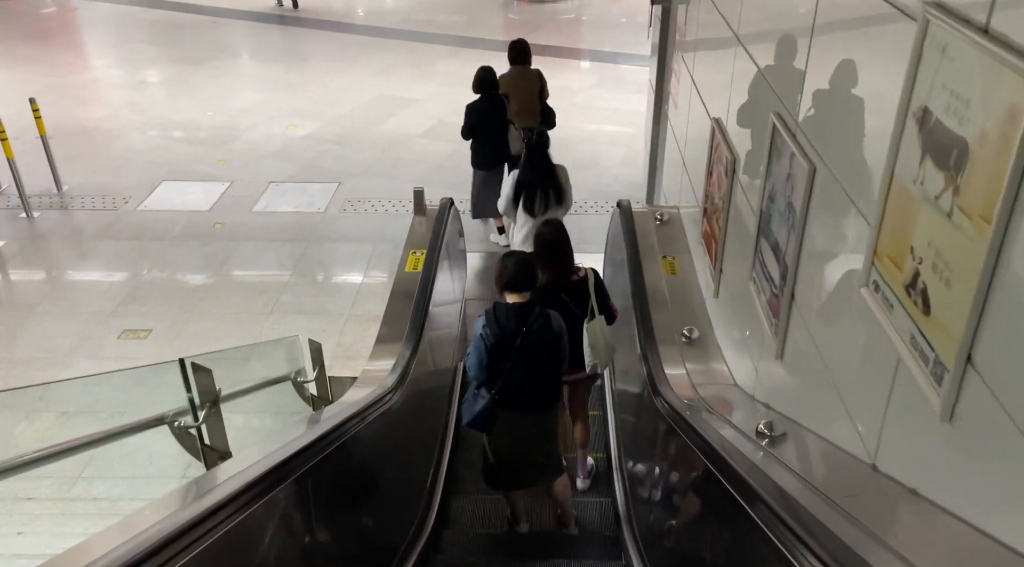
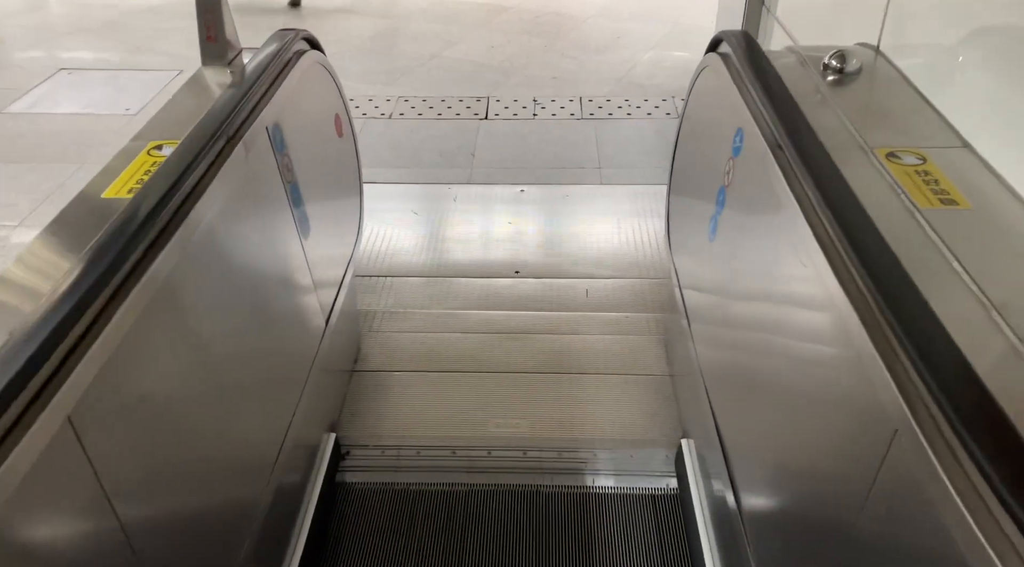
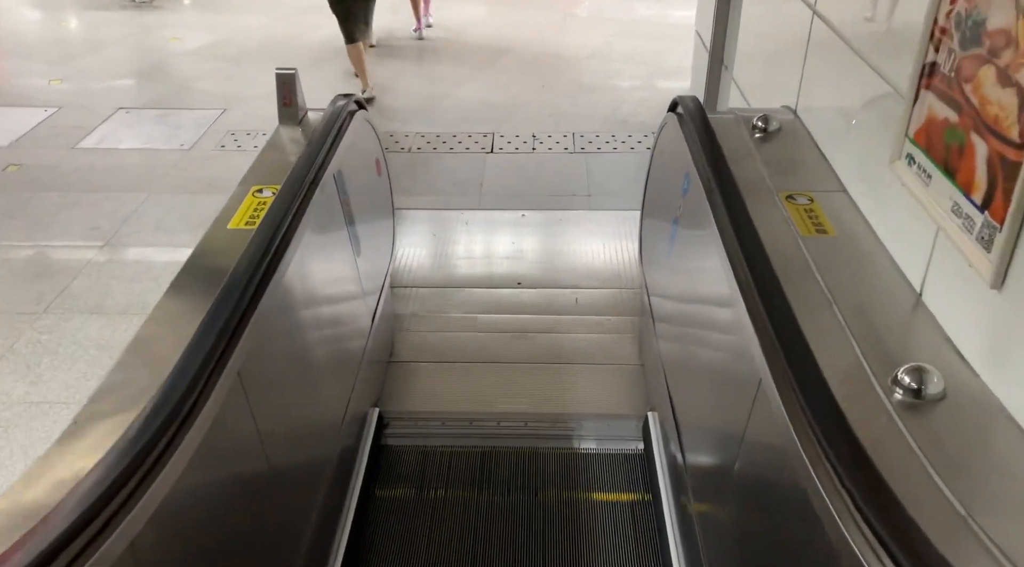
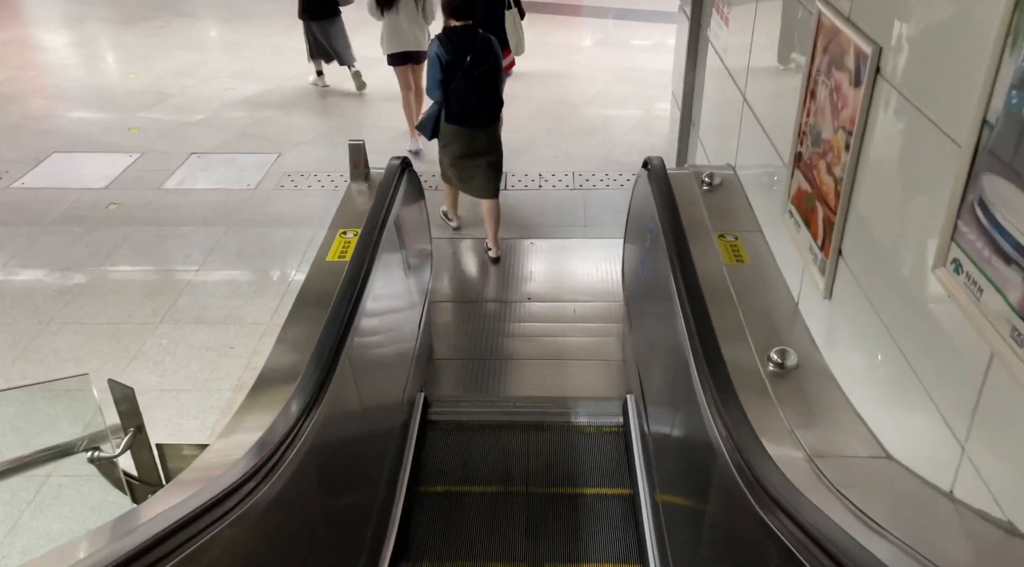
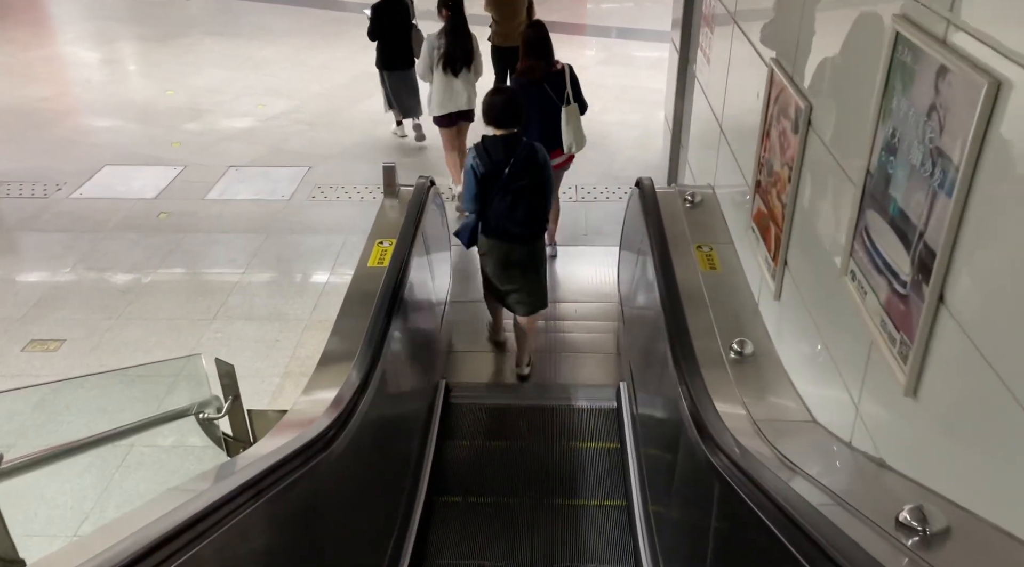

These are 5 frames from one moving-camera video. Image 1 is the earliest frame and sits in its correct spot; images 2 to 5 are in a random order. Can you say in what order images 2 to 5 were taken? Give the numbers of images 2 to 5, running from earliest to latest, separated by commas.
5, 4, 3, 2
